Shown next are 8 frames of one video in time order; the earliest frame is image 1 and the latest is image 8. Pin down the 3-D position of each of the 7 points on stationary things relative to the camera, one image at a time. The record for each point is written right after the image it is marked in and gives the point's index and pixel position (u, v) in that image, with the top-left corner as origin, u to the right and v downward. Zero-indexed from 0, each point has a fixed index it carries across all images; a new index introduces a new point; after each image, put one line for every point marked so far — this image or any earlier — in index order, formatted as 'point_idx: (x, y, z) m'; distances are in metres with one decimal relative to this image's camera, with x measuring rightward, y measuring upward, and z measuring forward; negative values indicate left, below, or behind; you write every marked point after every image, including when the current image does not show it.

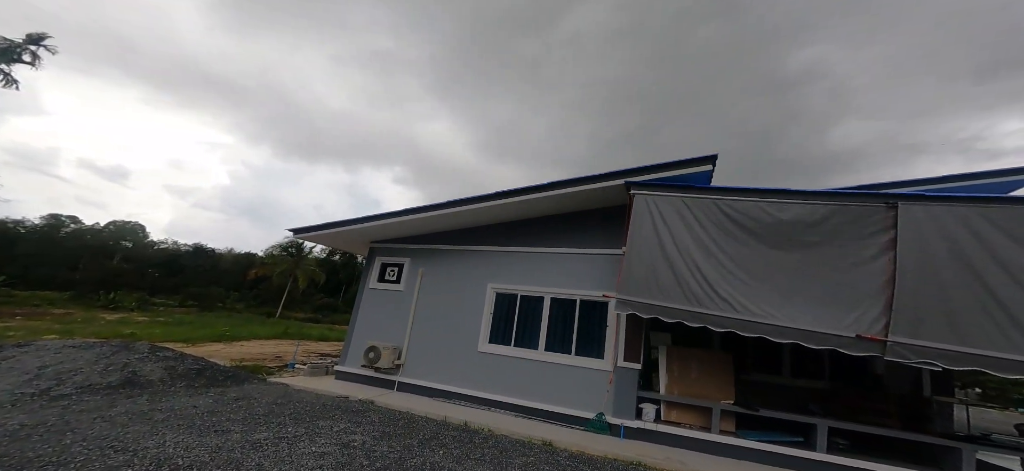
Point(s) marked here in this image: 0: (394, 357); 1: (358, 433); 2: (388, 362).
0: (-1.6, -2.0, +6.4) m
1: (-1.5, -2.0, +4.0) m
2: (-1.7, -2.0, +6.3) m
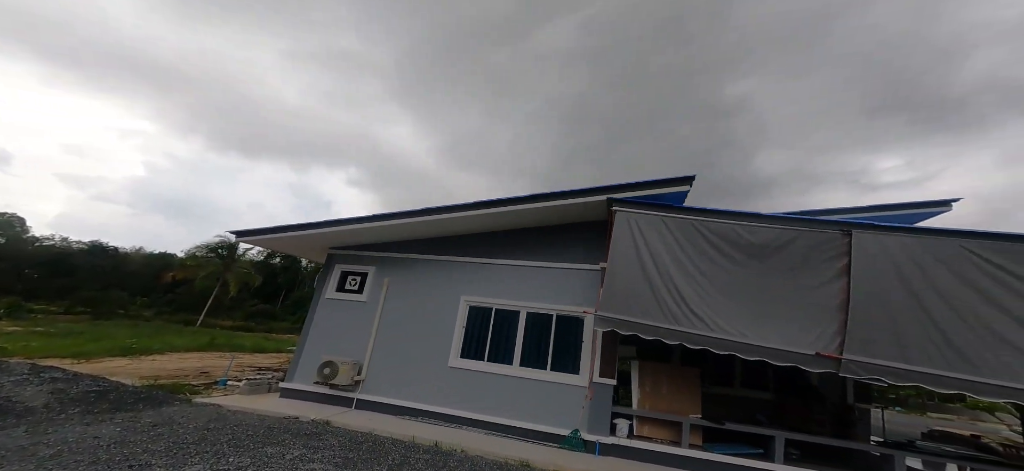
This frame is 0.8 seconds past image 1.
0: (-2.2, -2.0, +6.0) m
1: (-1.8, -2.0, +3.7) m
2: (-2.3, -2.1, +5.9) m
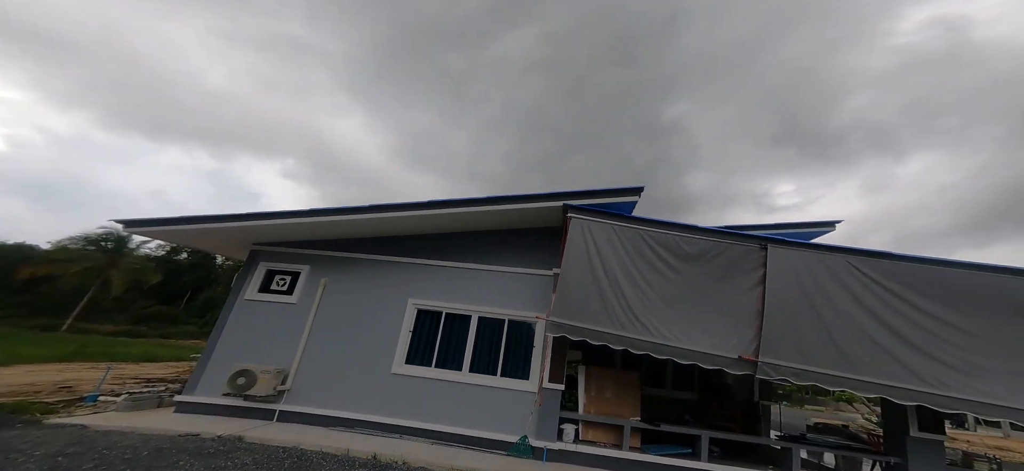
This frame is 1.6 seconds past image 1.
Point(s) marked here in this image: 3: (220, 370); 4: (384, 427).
0: (-3.2, -2.0, +5.4) m
1: (-2.3, -1.9, +3.2) m
2: (-3.2, -2.1, +5.4) m
3: (-4.1, -1.9, +5.7) m
4: (-1.7, -2.5, +5.2) m
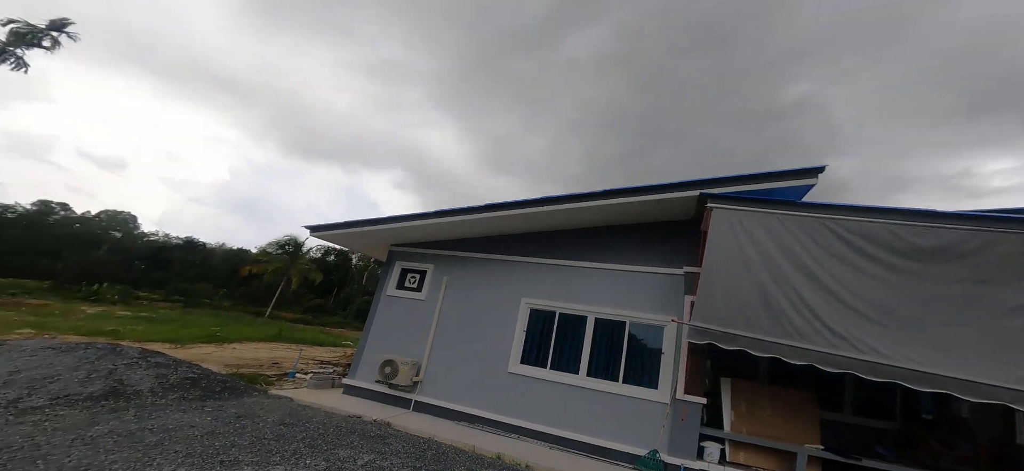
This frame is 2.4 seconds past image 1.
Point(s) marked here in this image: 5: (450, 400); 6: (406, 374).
0: (-1.4, -2.0, +6.0) m
1: (-1.3, -2.0, +3.6) m
2: (-1.5, -2.1, +5.9) m
3: (-2.3, -2.0, +6.5) m
4: (-0.1, -2.5, +5.3) m
5: (-0.9, -2.3, +5.8) m
6: (-1.5, -2.0, +5.9) m
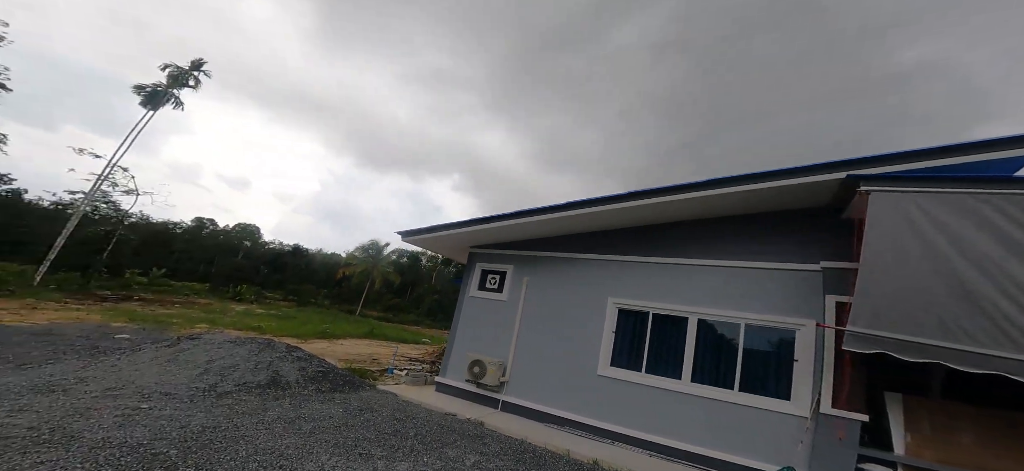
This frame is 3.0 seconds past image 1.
0: (-0.3, -2.0, +6.1) m
1: (-0.5, -2.0, +3.7) m
2: (-0.4, -2.1, +6.0) m
3: (-1.1, -2.0, +6.8) m
4: (+1.0, -2.5, +5.2) m
5: (+0.2, -2.3, +5.8) m
6: (-0.4, -2.0, +6.0) m
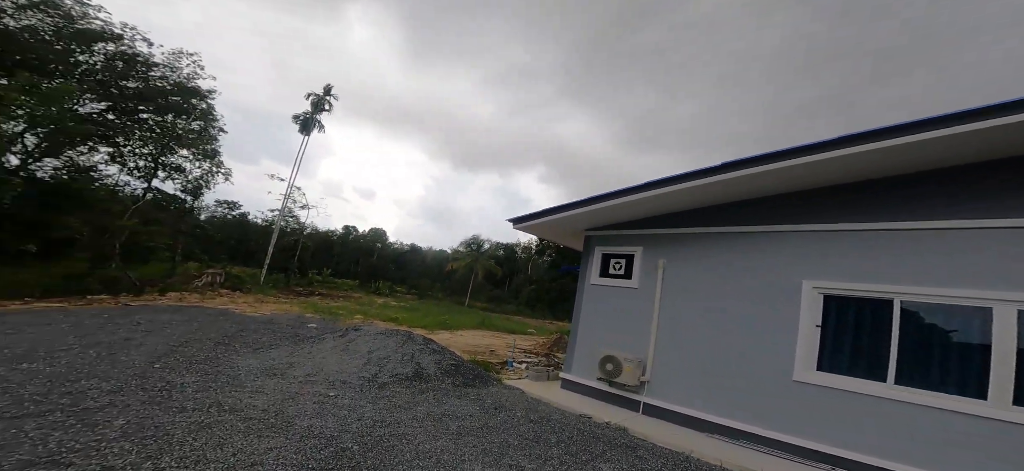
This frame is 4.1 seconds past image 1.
0: (+1.4, -1.8, +5.6) m
1: (+0.7, -1.8, +3.3) m
2: (+1.3, -1.9, +5.5) m
3: (+0.8, -1.8, +6.4) m
4: (+2.5, -2.2, +4.5) m
5: (+1.9, -2.1, +5.2) m
6: (+1.3, -1.8, +5.5) m
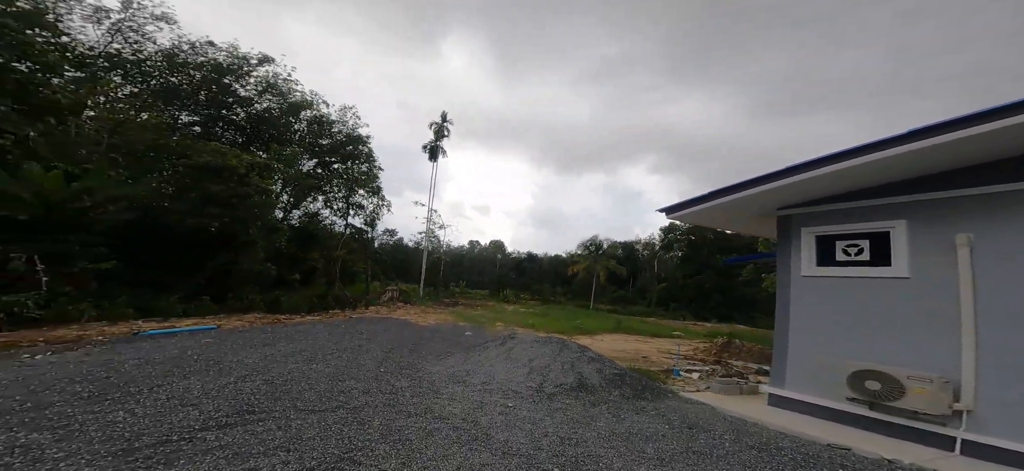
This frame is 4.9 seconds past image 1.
0: (+3.7, -1.6, +4.4) m
1: (+2.4, -1.7, +2.5) m
2: (+3.6, -1.7, +4.4) m
3: (+3.4, -1.7, +5.4) m
4: (+4.4, -1.8, +3.1) m
5: (+4.1, -1.8, +3.9) m
6: (+3.6, -1.6, +4.4) m
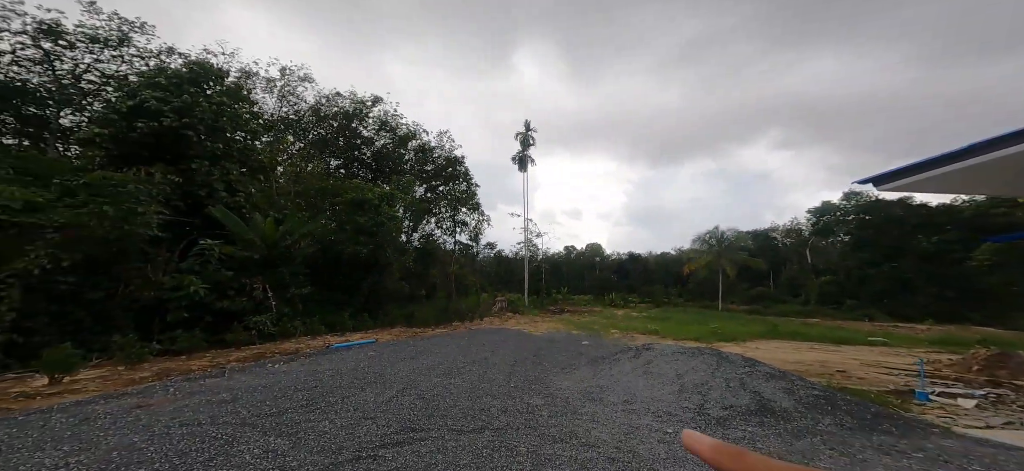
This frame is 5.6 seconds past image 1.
0: (+5.5, -1.1, +2.2) m
1: (+3.8, -1.4, +0.6) m
2: (+5.5, -1.2, +2.2) m
3: (+5.4, -1.2, +3.2) m
4: (+6.0, -1.3, +0.7) m
5: (+5.8, -1.3, +1.6) m
6: (+5.4, -1.1, +2.2) m
